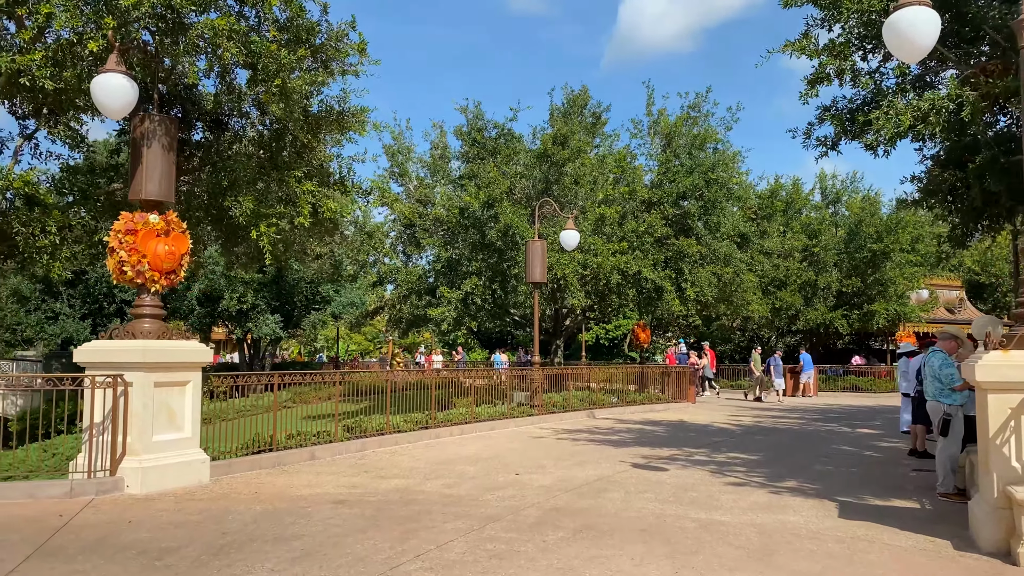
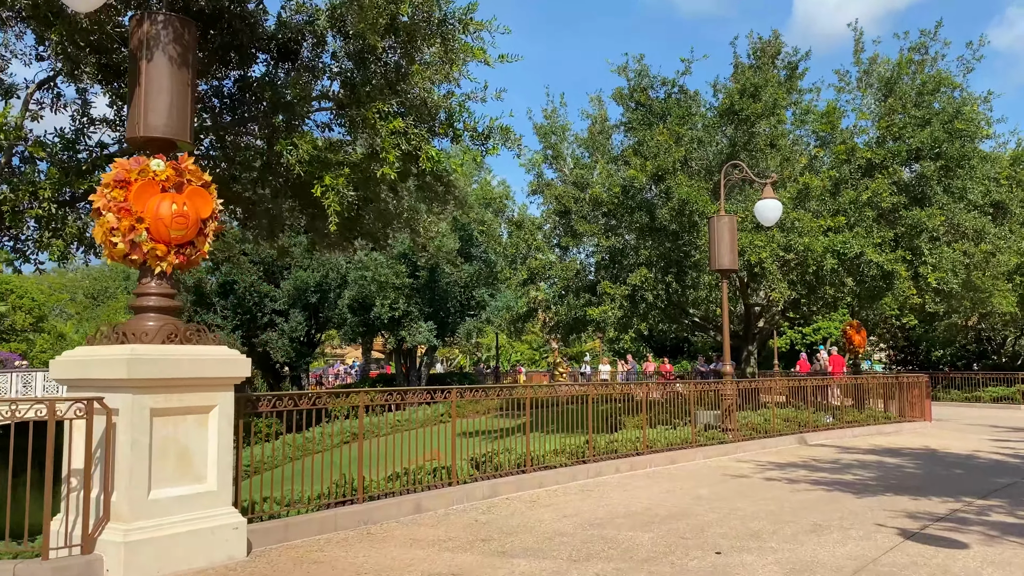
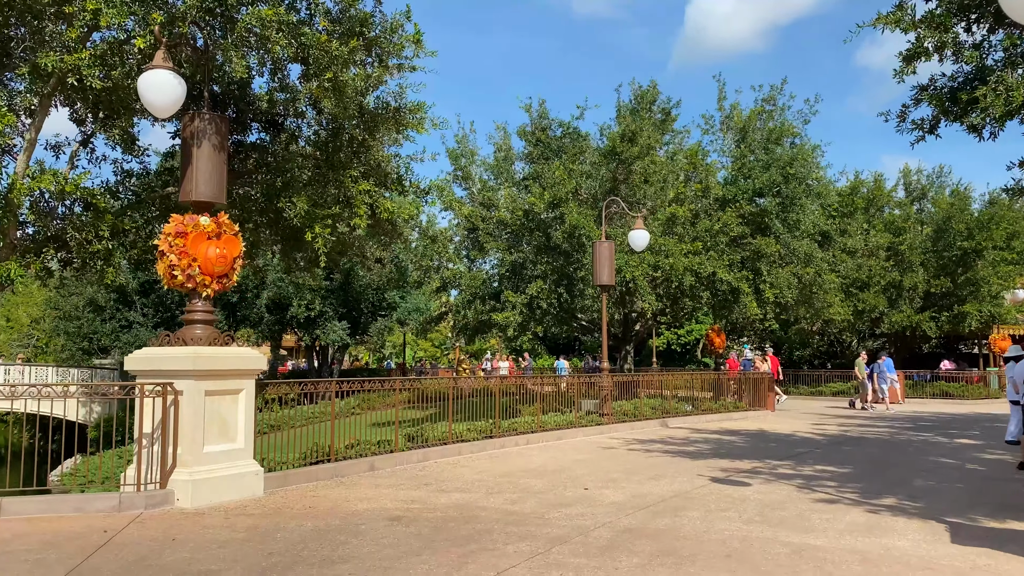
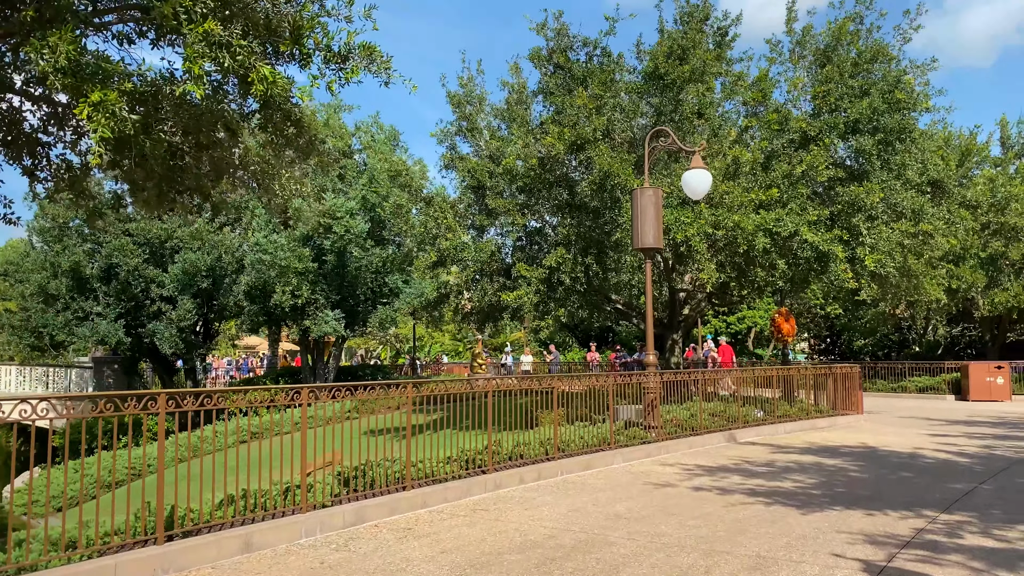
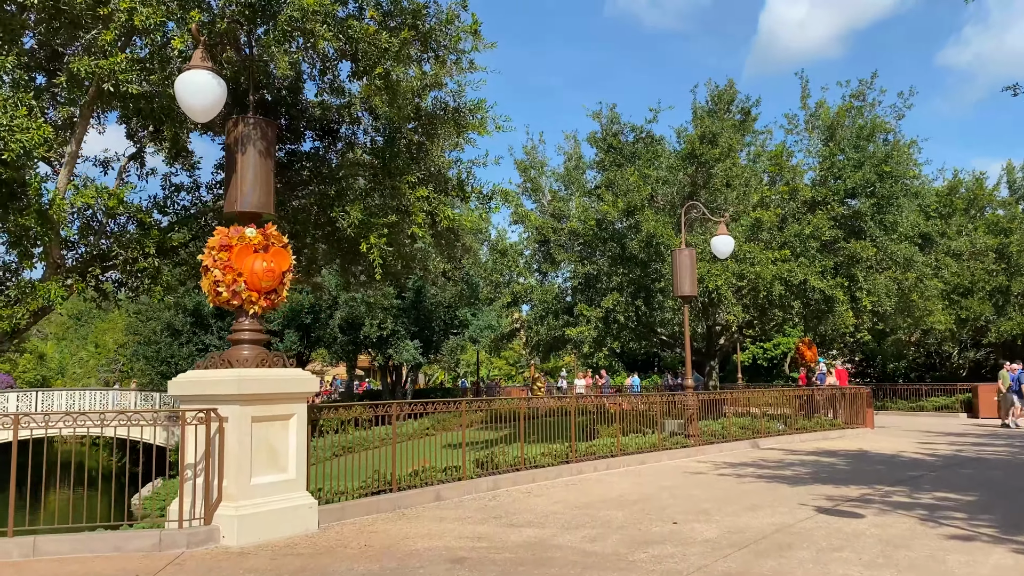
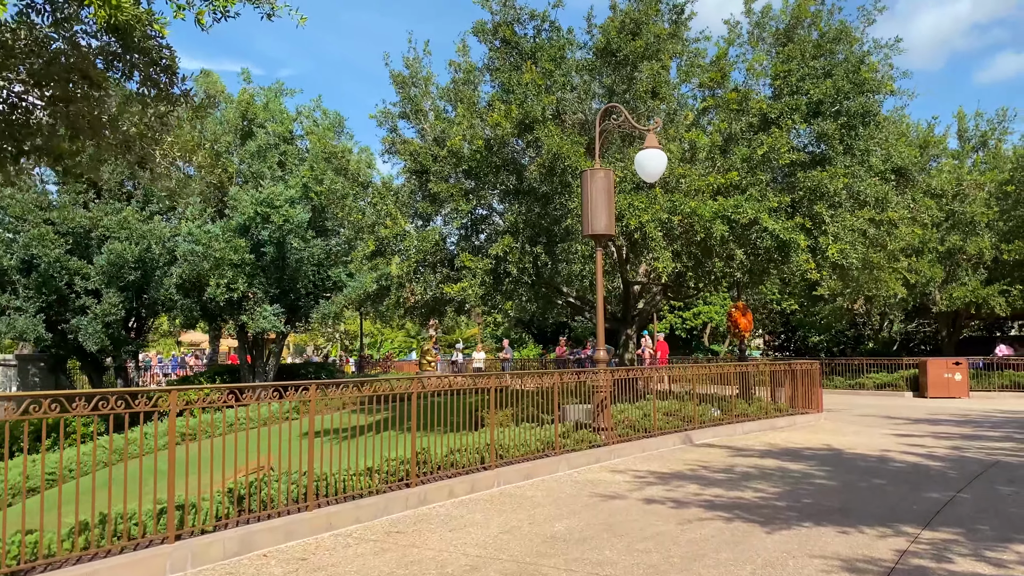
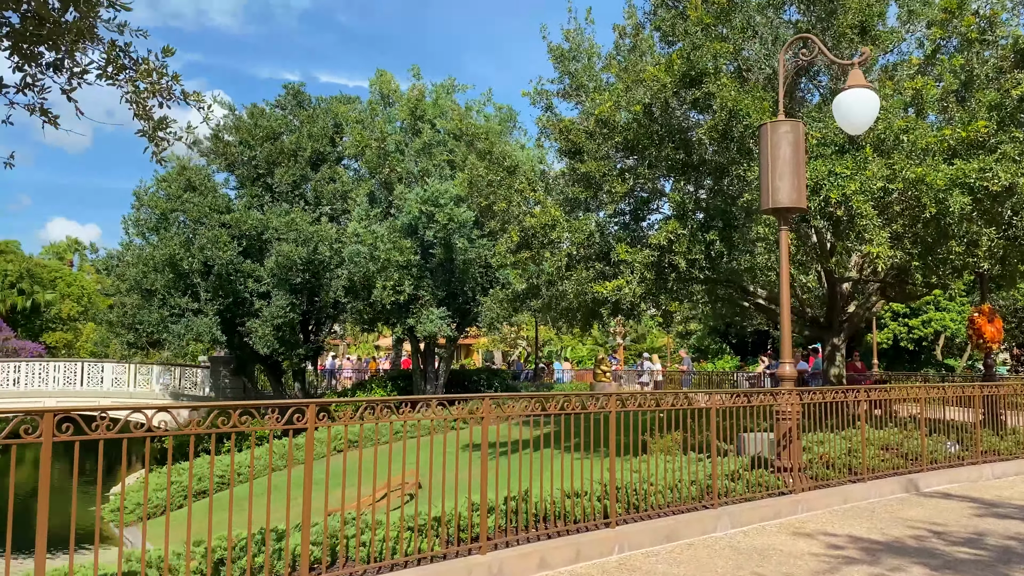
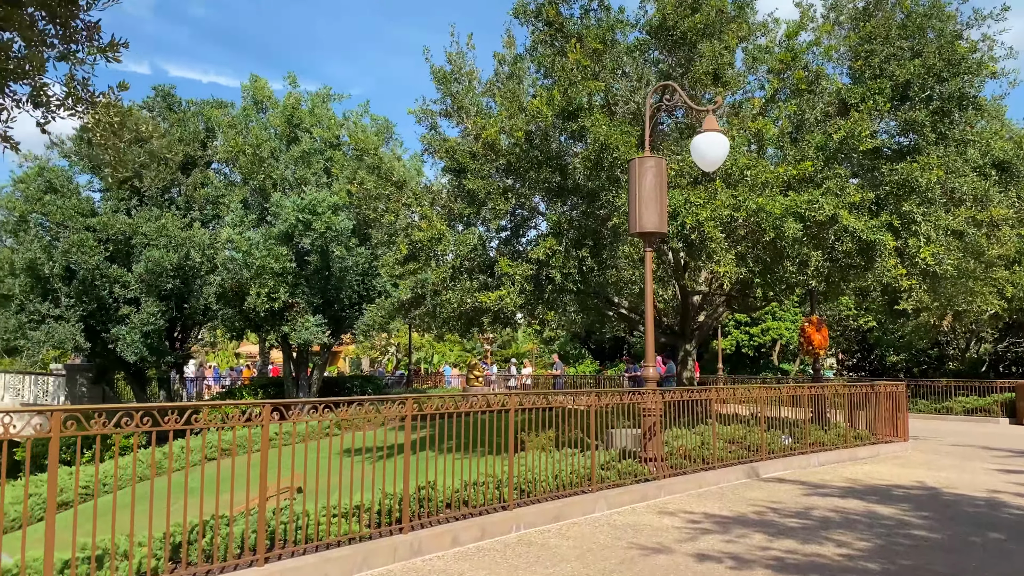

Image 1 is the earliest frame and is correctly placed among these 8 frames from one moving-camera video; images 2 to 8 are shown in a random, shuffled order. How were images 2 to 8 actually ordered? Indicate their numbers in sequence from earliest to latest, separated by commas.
3, 5, 2, 4, 6, 8, 7
